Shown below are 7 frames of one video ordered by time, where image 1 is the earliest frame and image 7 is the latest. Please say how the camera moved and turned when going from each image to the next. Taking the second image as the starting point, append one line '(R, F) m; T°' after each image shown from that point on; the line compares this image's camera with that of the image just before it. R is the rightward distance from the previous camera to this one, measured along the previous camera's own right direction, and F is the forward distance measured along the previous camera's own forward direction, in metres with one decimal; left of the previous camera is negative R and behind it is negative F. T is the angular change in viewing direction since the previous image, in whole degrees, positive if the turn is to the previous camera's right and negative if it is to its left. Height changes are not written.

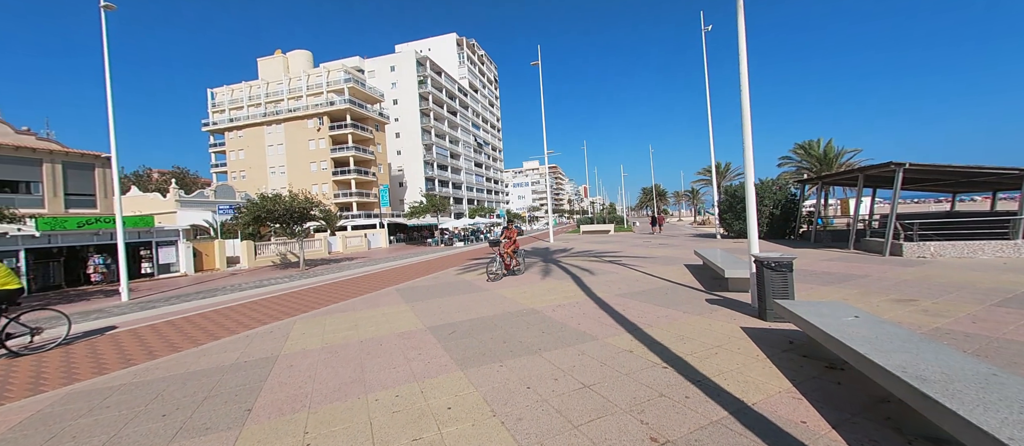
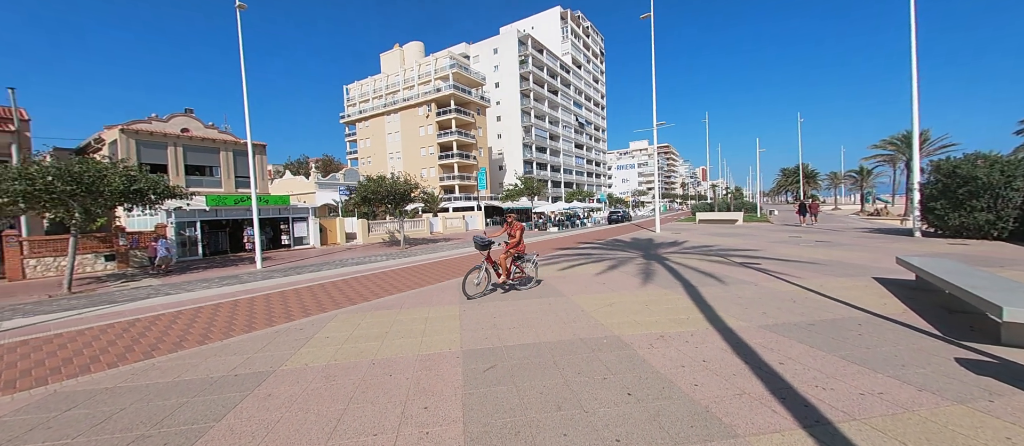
(+0.3, +1.9) m; -17°
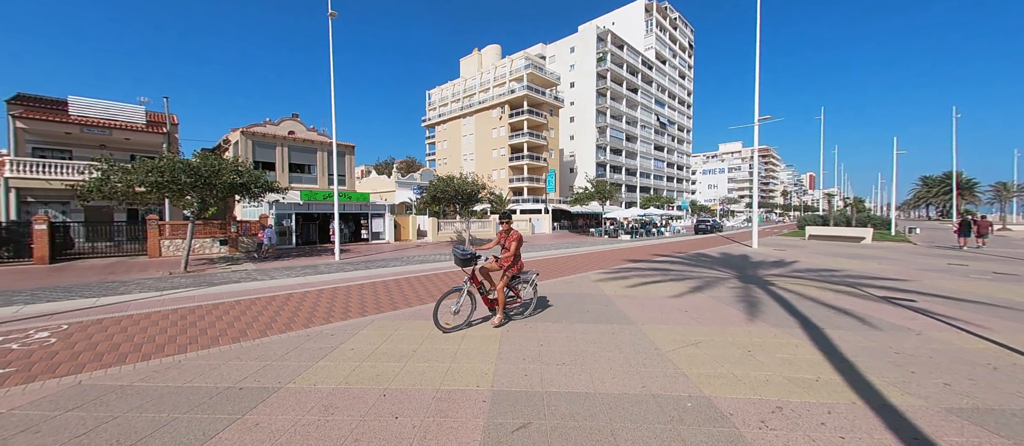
(+0.2, +0.9) m; -12°
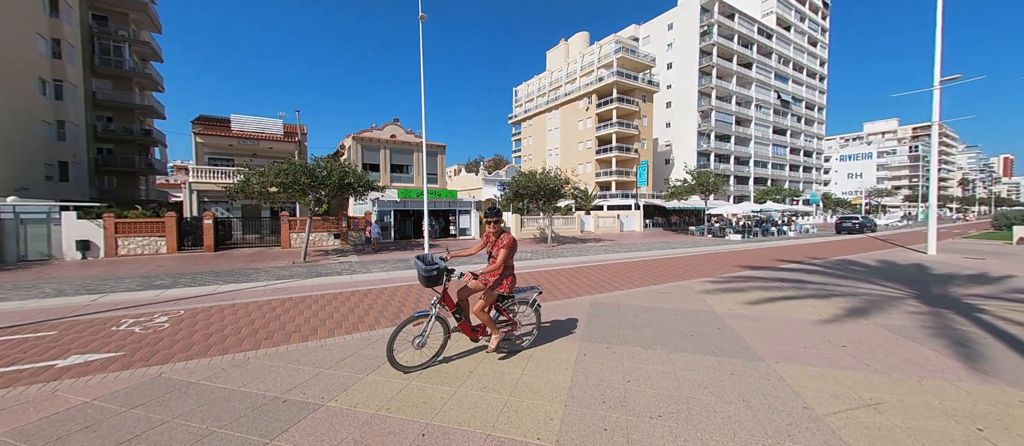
(+0.1, +0.8) m; -15°
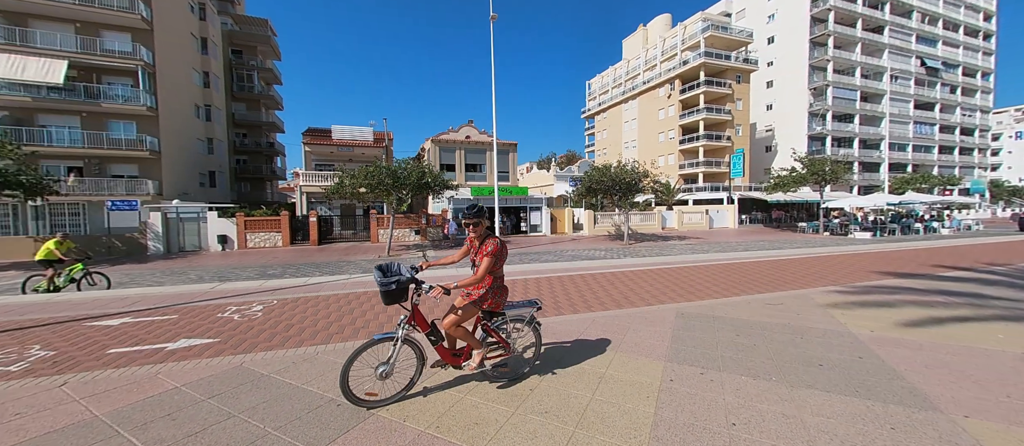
(0.0, +0.5) m; -12°
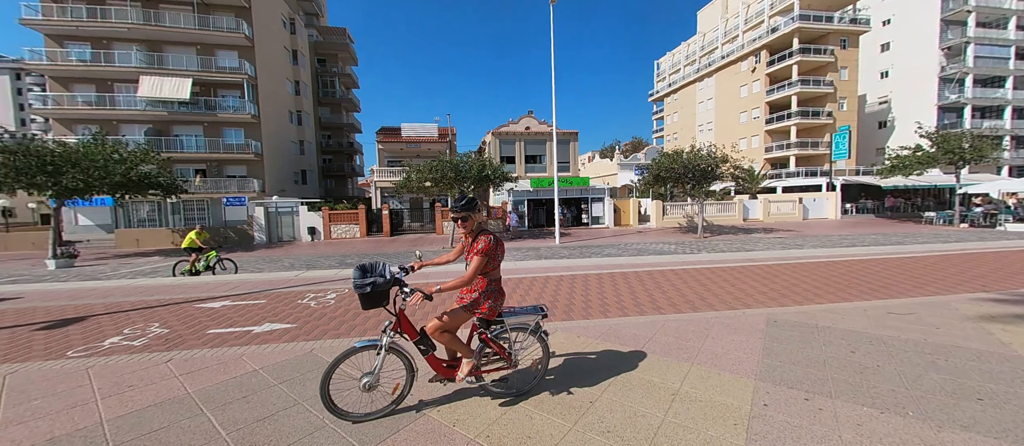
(0.0, +0.3) m; -10°
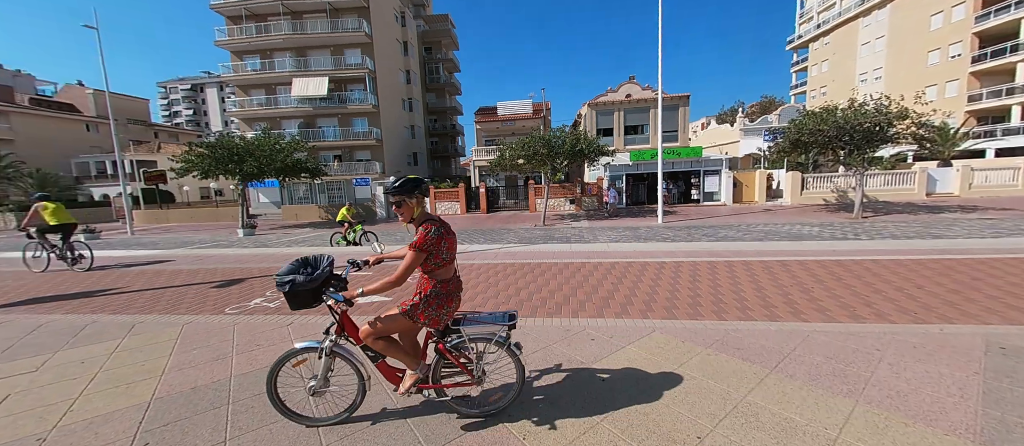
(+0.1, +0.4) m; -16°
